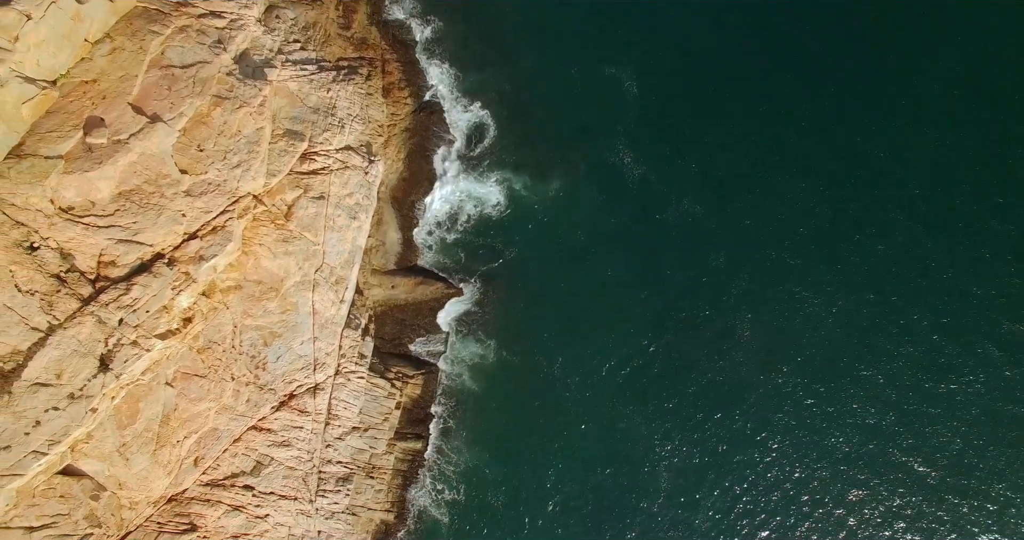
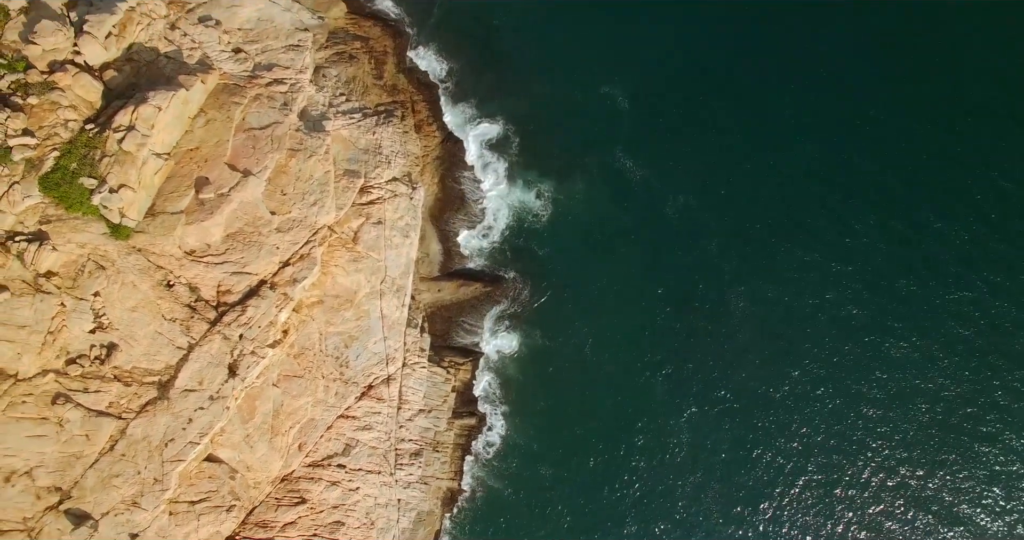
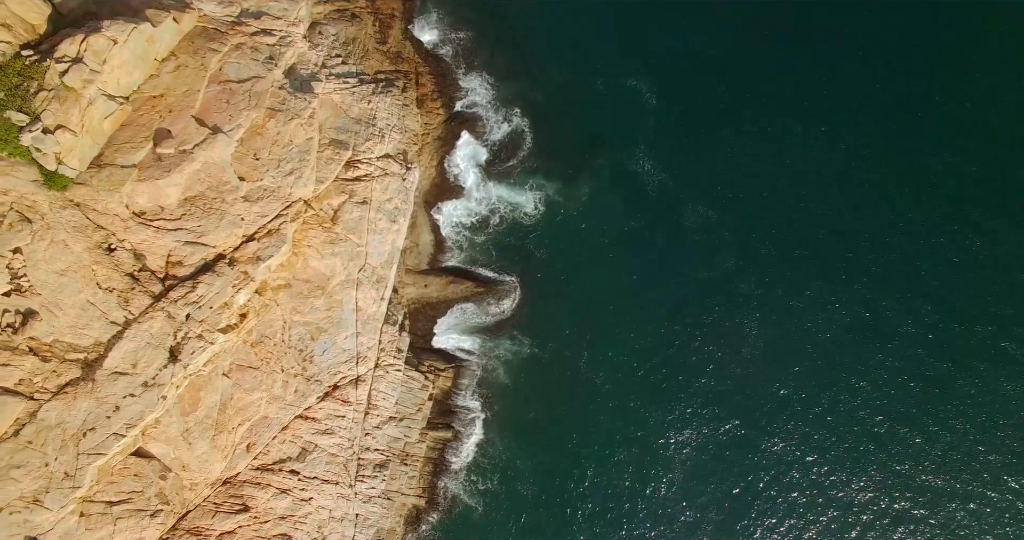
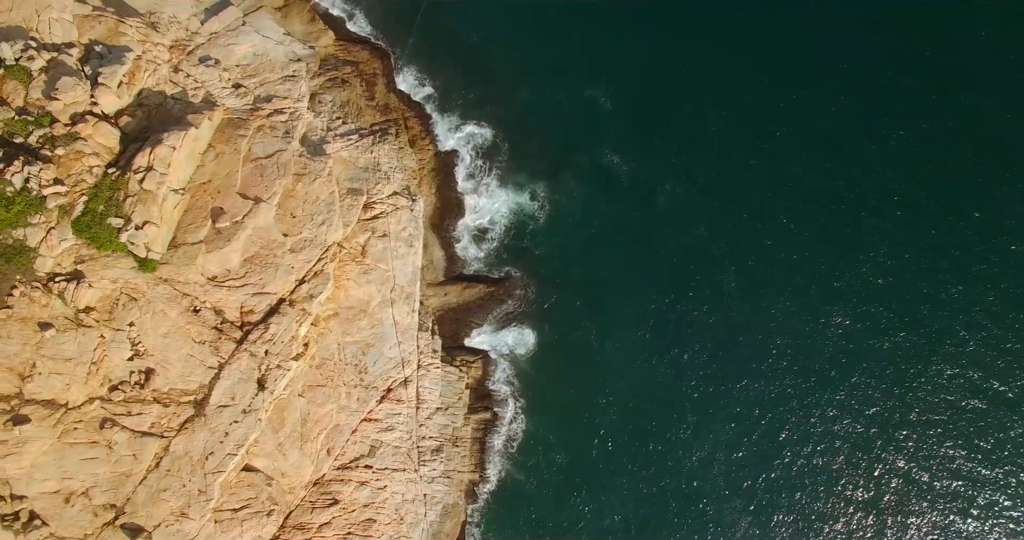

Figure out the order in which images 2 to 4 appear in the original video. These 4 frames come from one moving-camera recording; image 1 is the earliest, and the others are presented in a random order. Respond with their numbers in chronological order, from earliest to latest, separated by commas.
3, 2, 4
